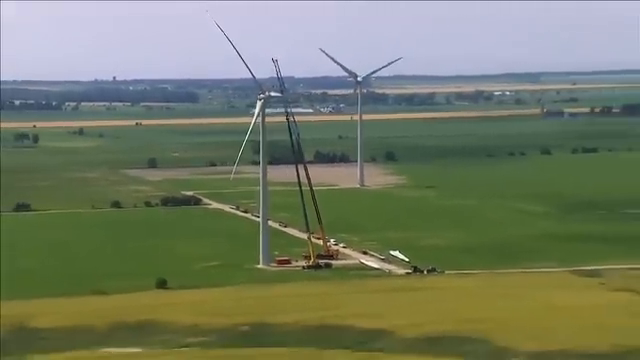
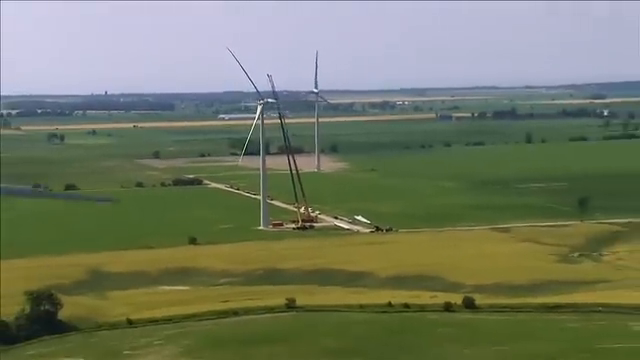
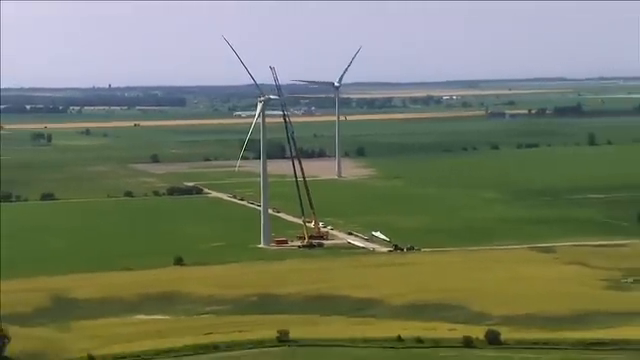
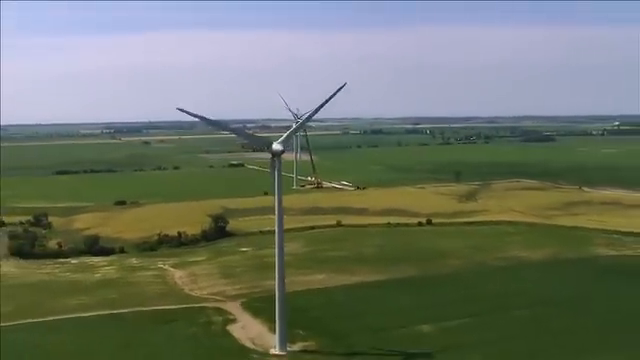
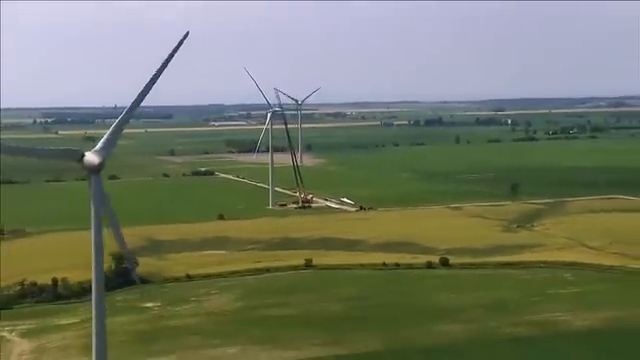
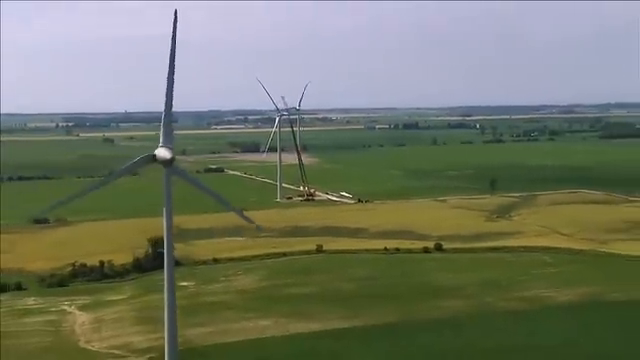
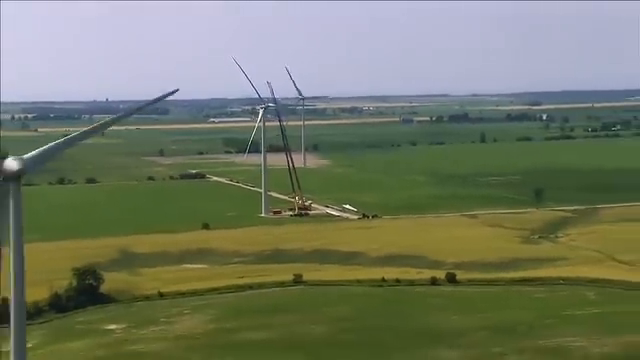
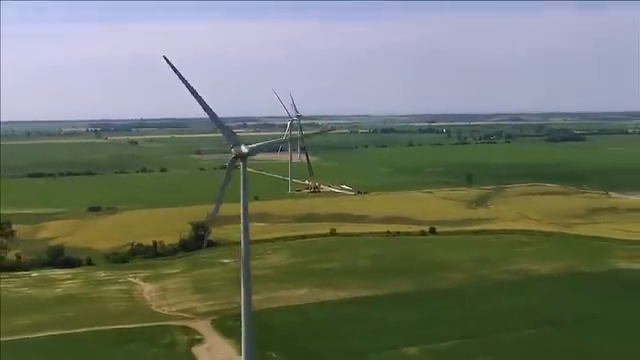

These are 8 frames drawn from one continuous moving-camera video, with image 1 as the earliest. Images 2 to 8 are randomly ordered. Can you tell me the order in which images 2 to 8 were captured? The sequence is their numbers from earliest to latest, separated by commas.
3, 2, 7, 5, 6, 8, 4
